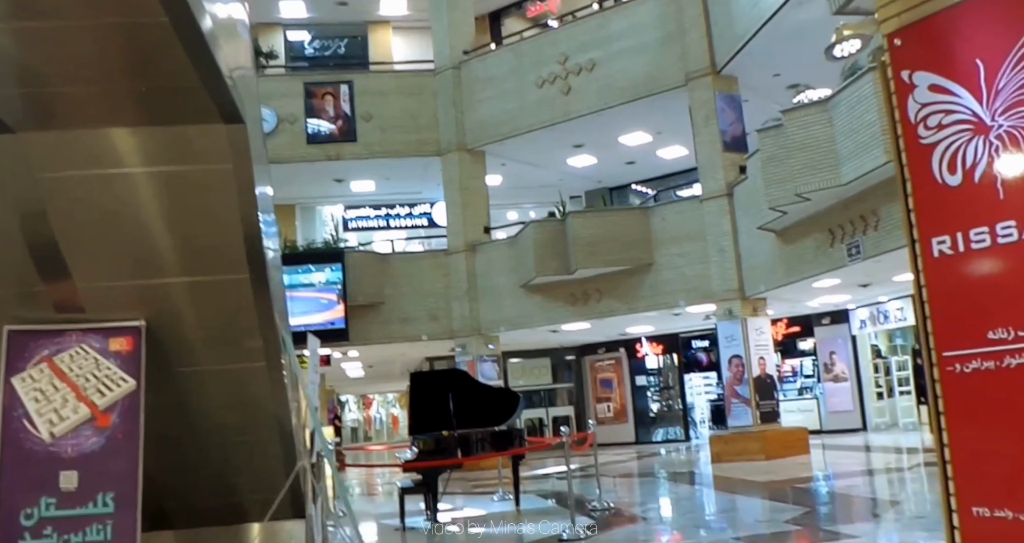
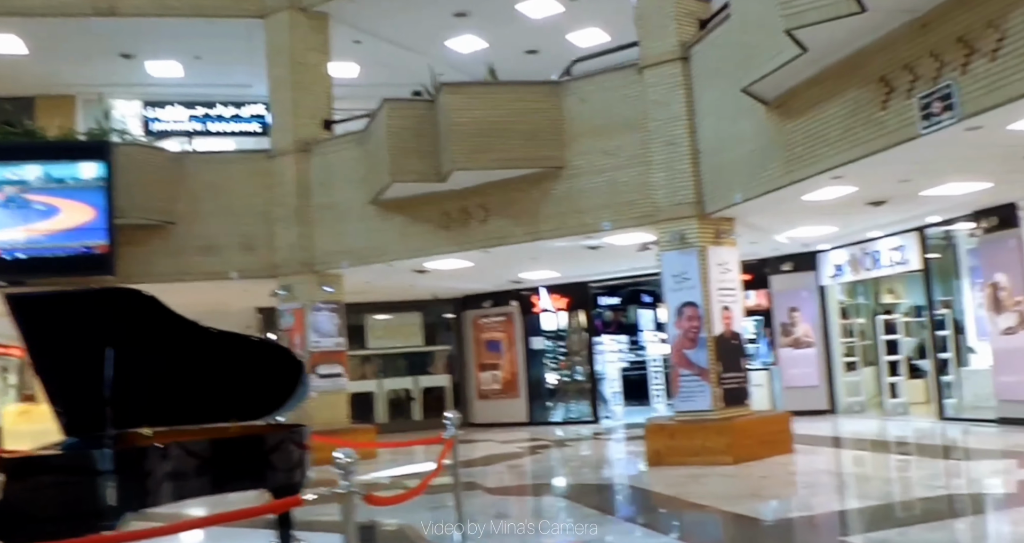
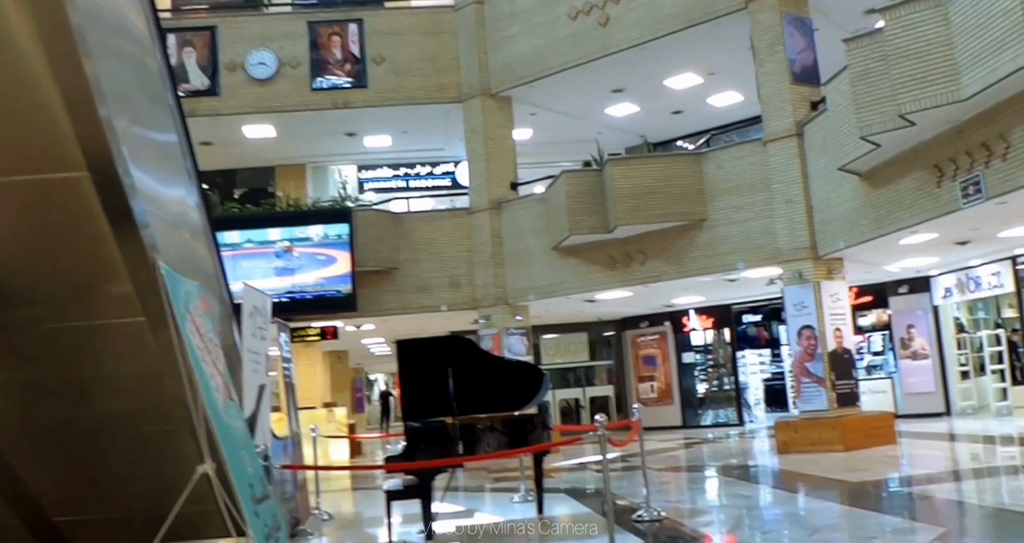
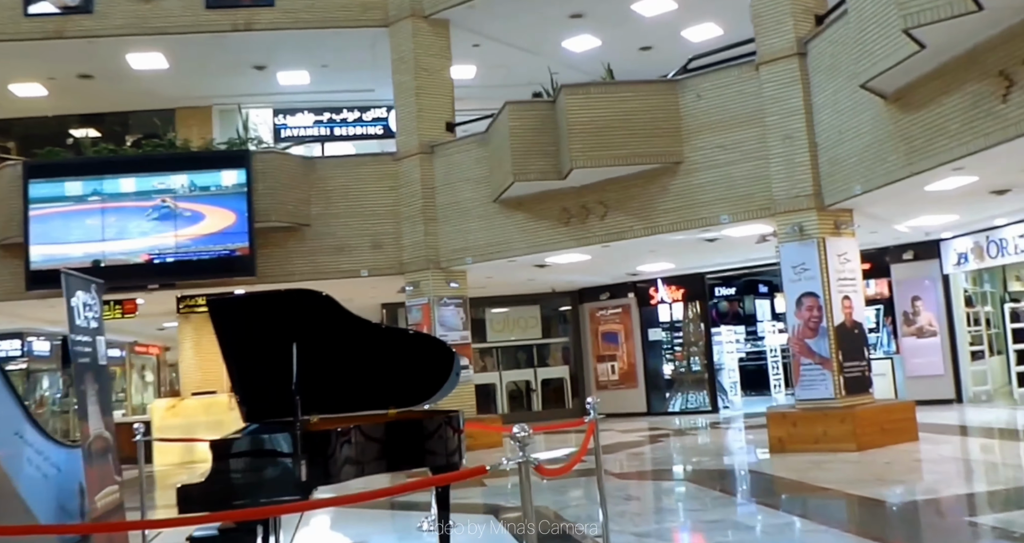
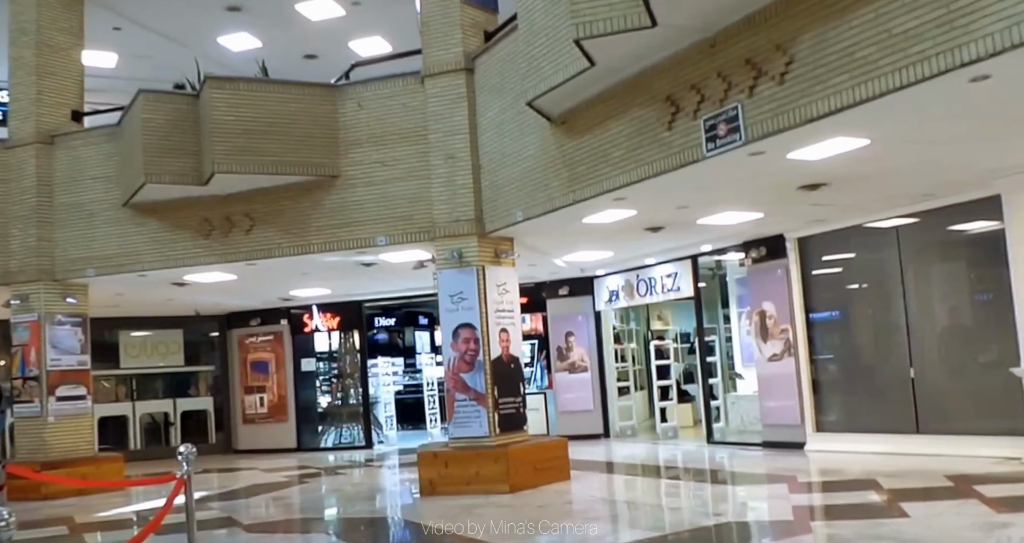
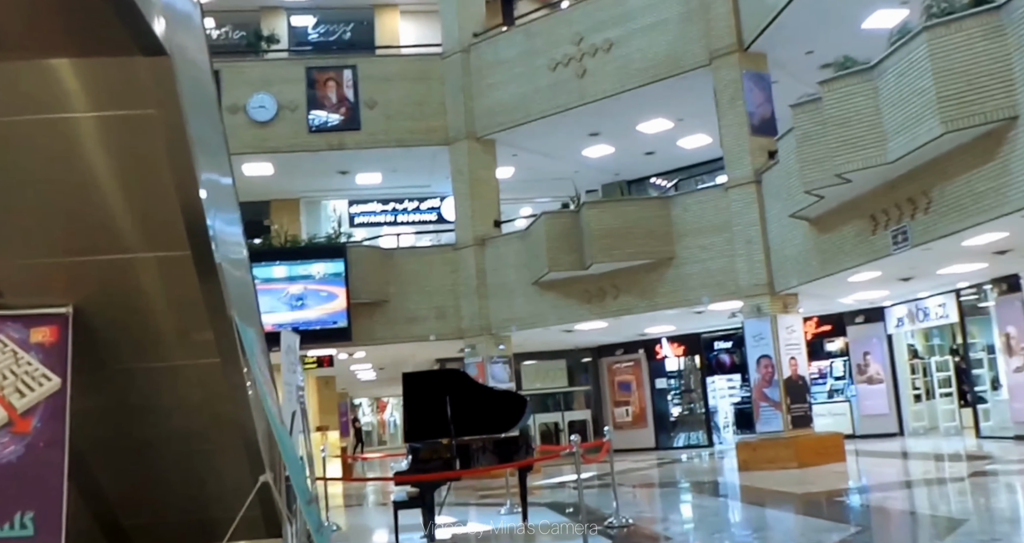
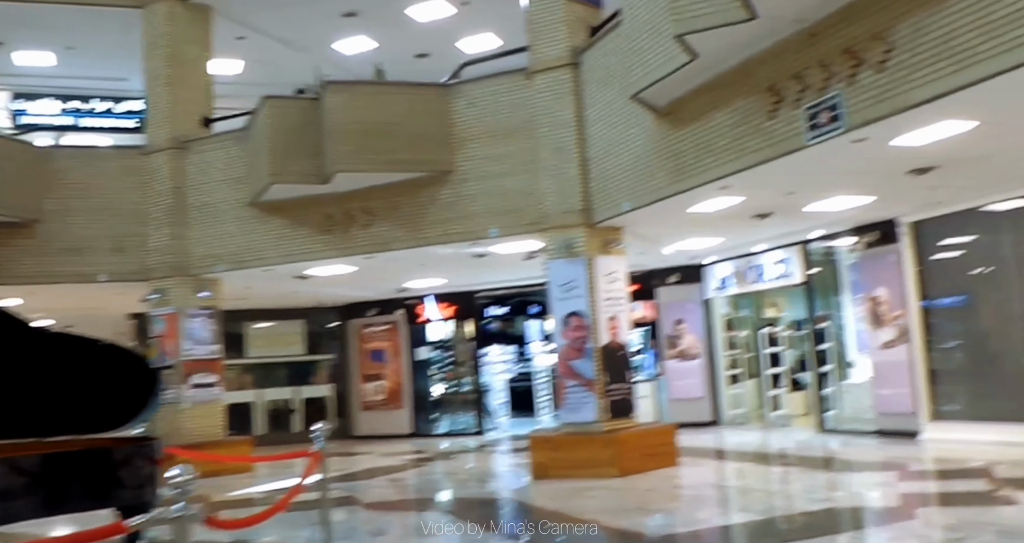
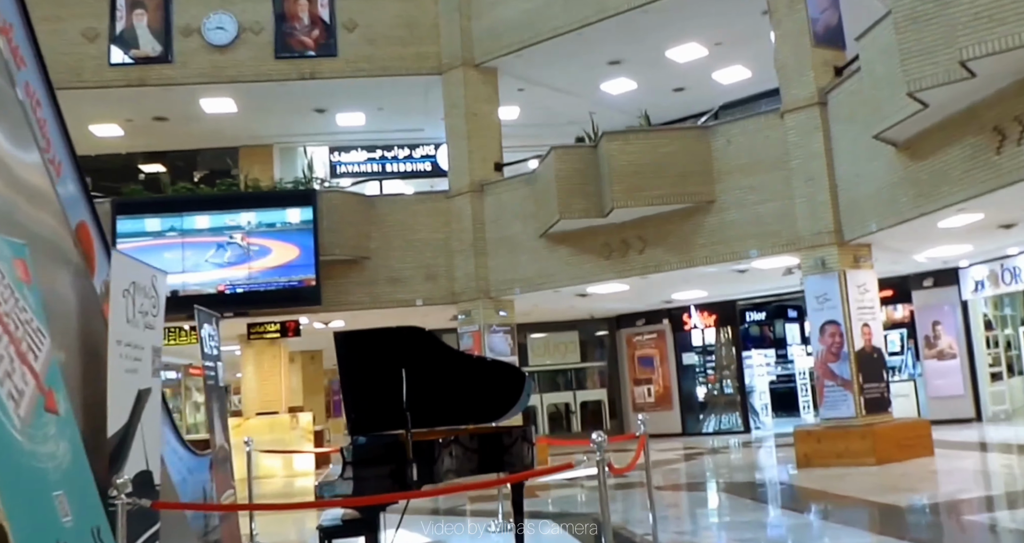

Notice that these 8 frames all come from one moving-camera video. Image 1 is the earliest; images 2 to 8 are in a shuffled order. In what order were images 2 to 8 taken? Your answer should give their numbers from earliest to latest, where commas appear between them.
6, 3, 8, 4, 2, 7, 5
